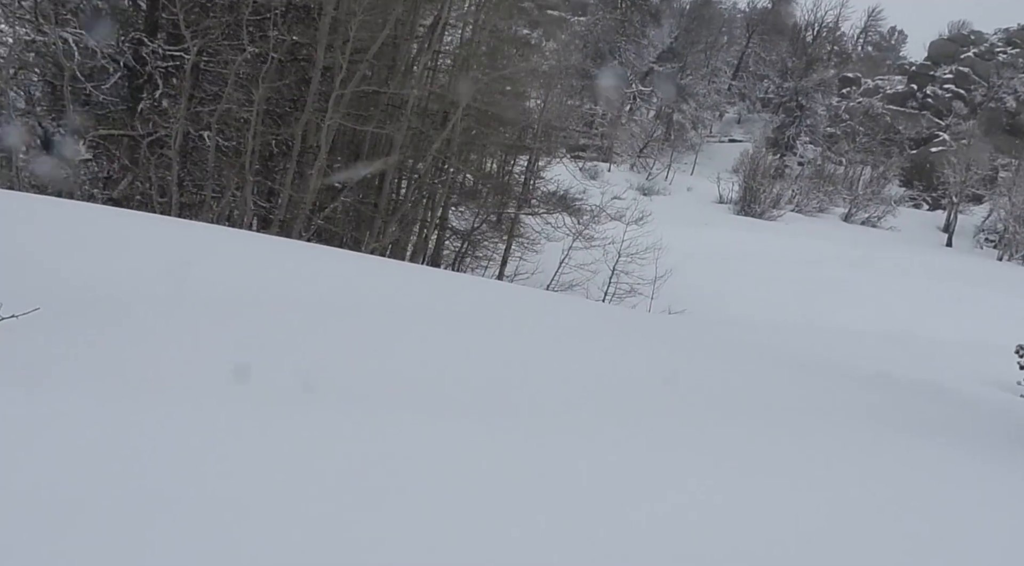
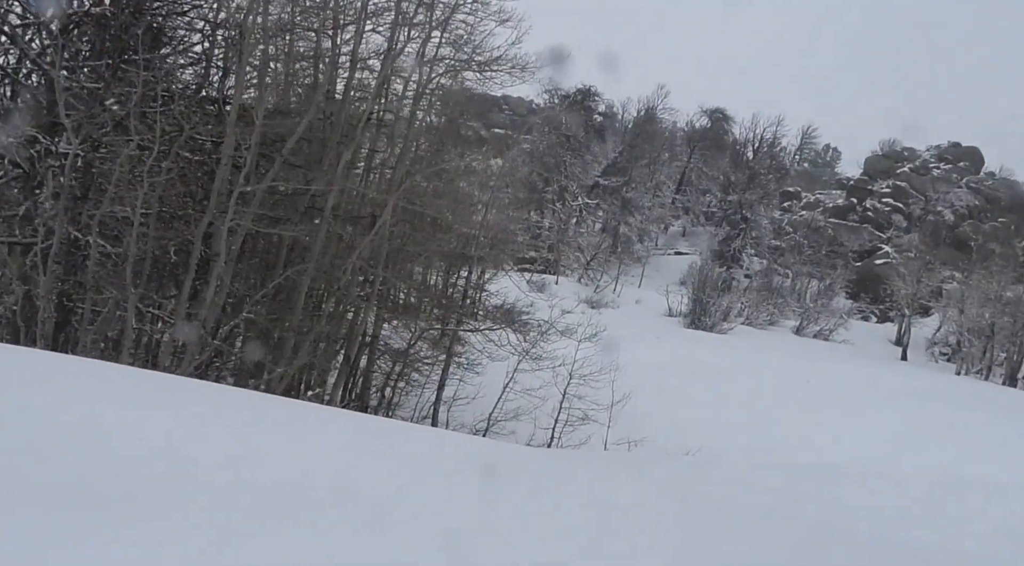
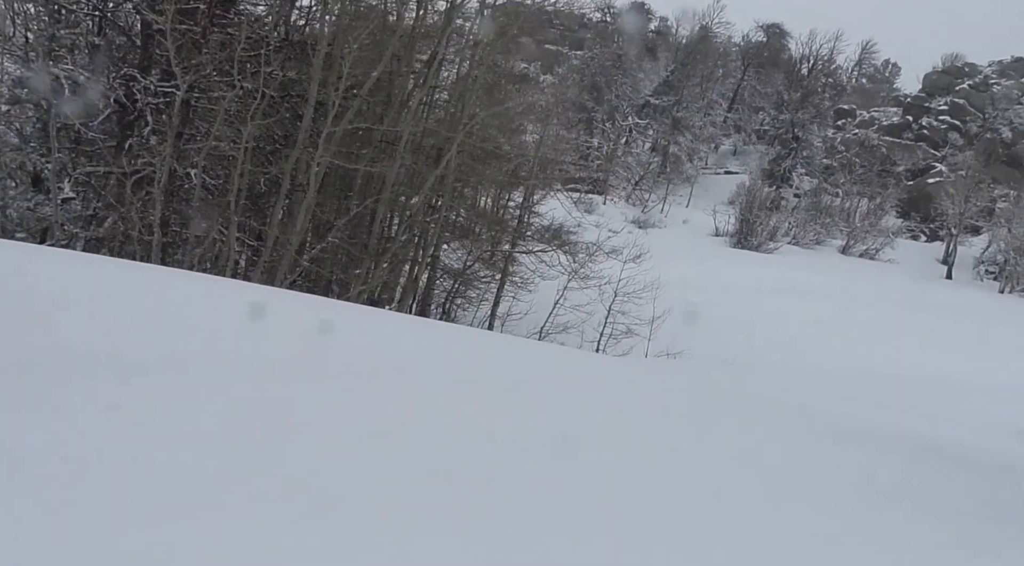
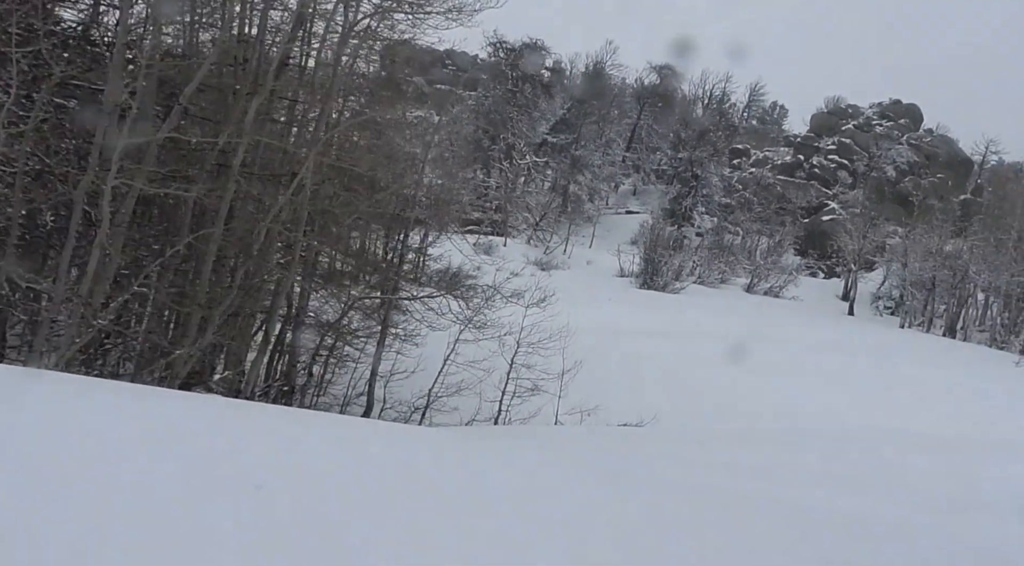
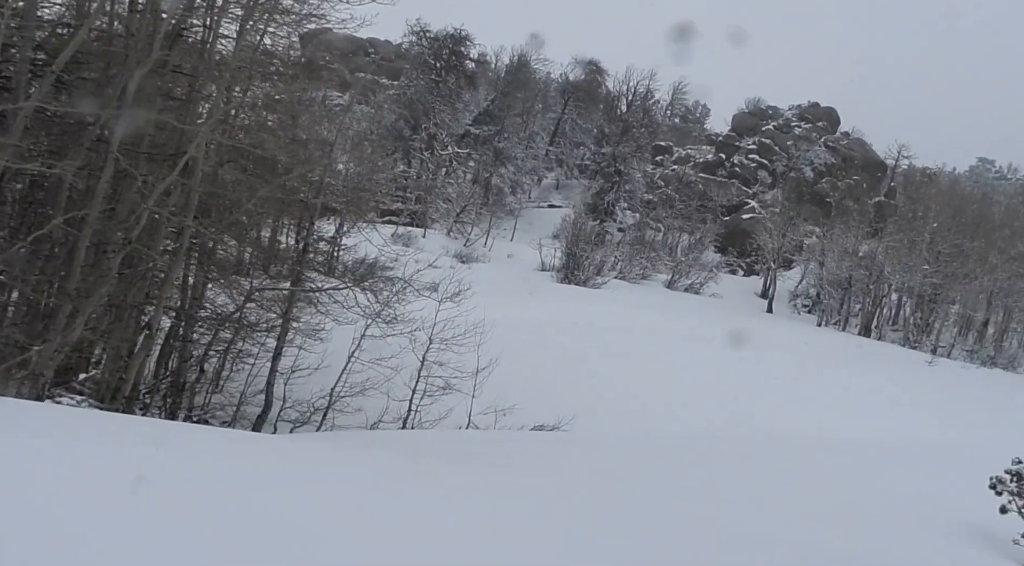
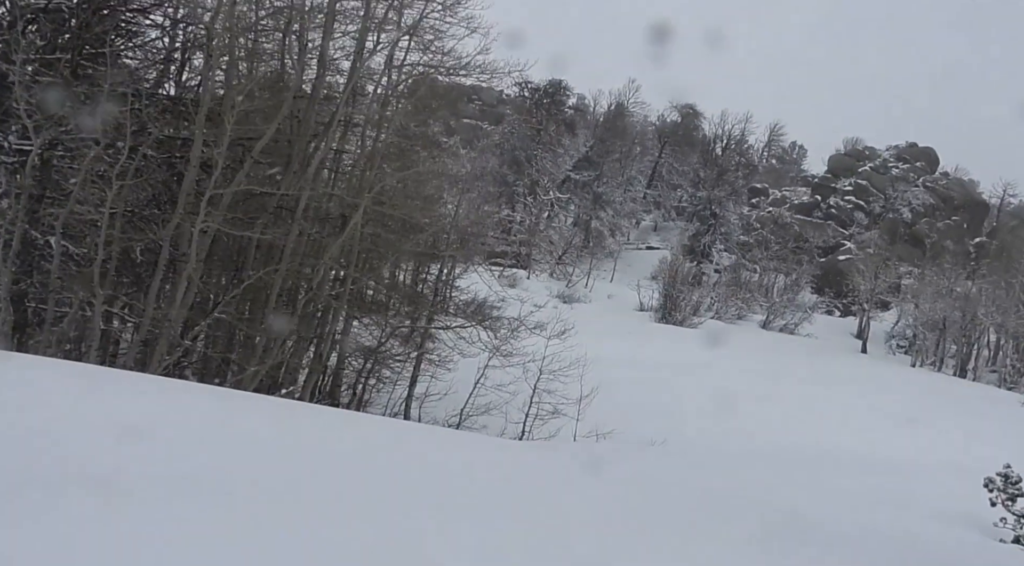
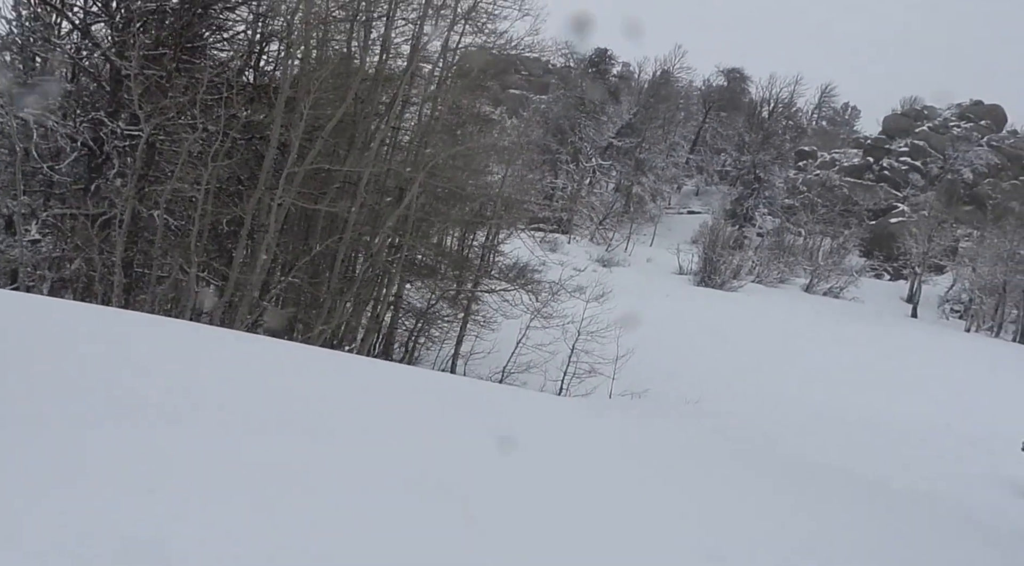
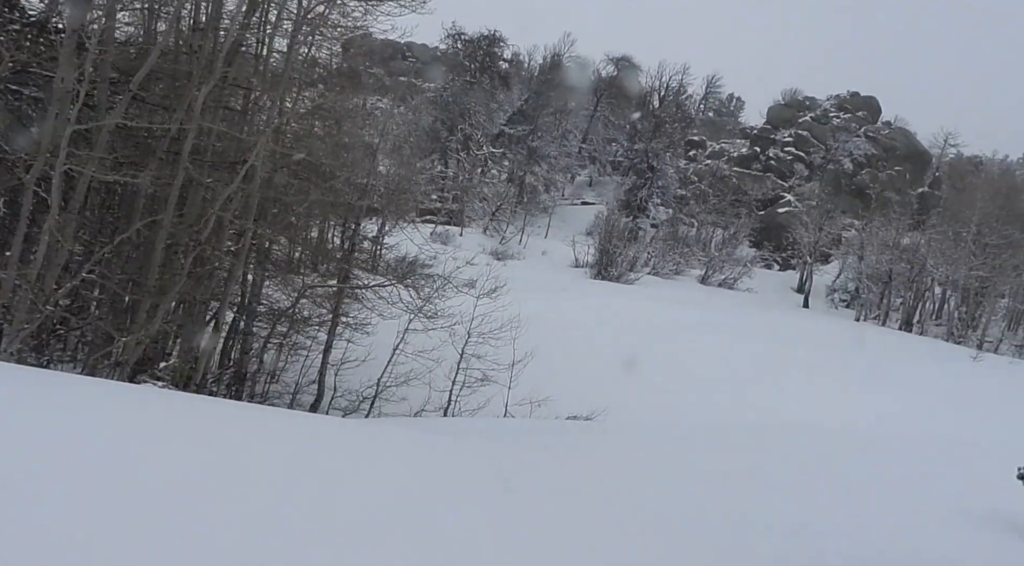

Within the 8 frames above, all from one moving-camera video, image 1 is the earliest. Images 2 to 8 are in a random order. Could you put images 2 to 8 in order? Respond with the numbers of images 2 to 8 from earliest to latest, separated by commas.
3, 7, 6, 2, 4, 8, 5
